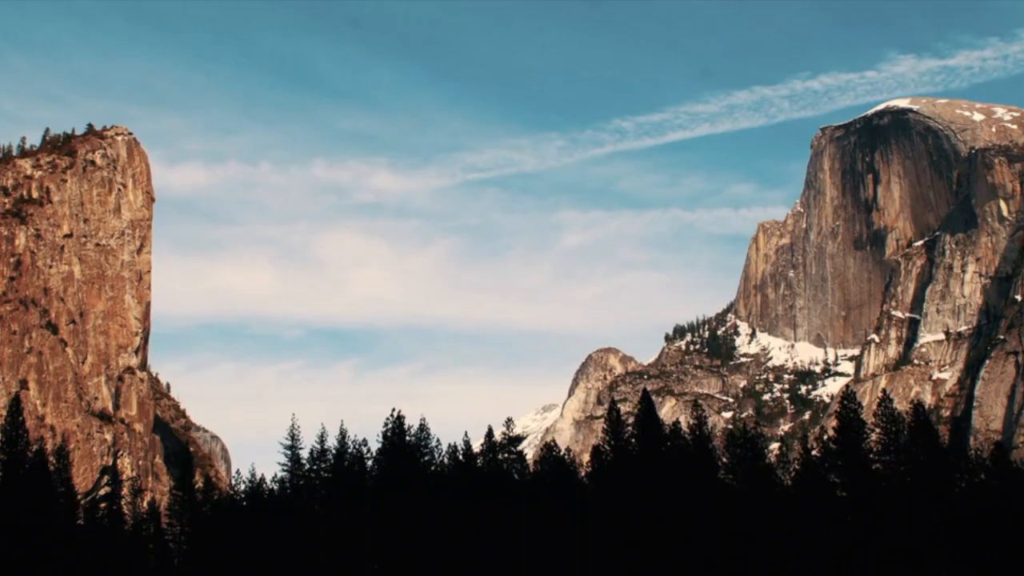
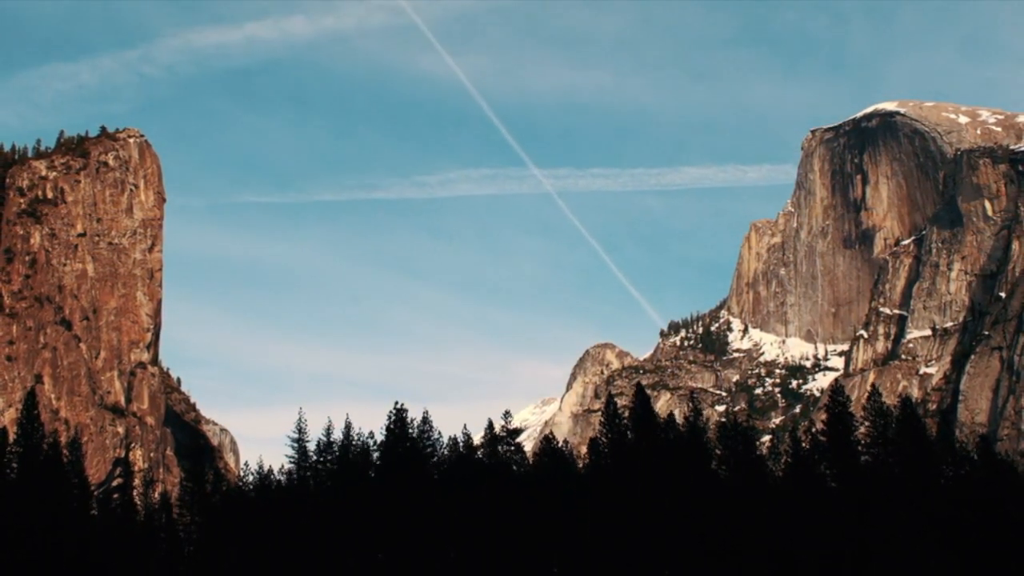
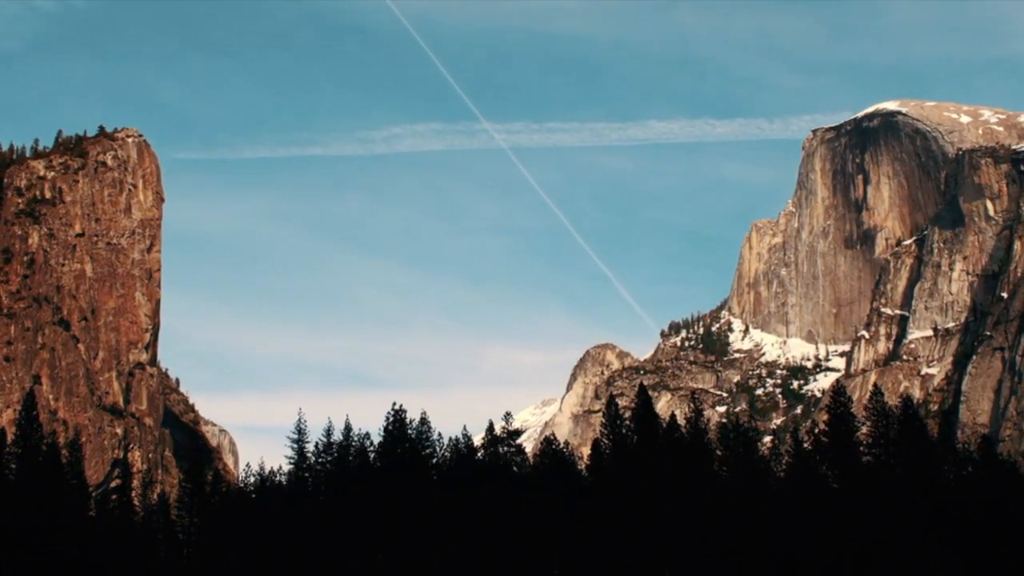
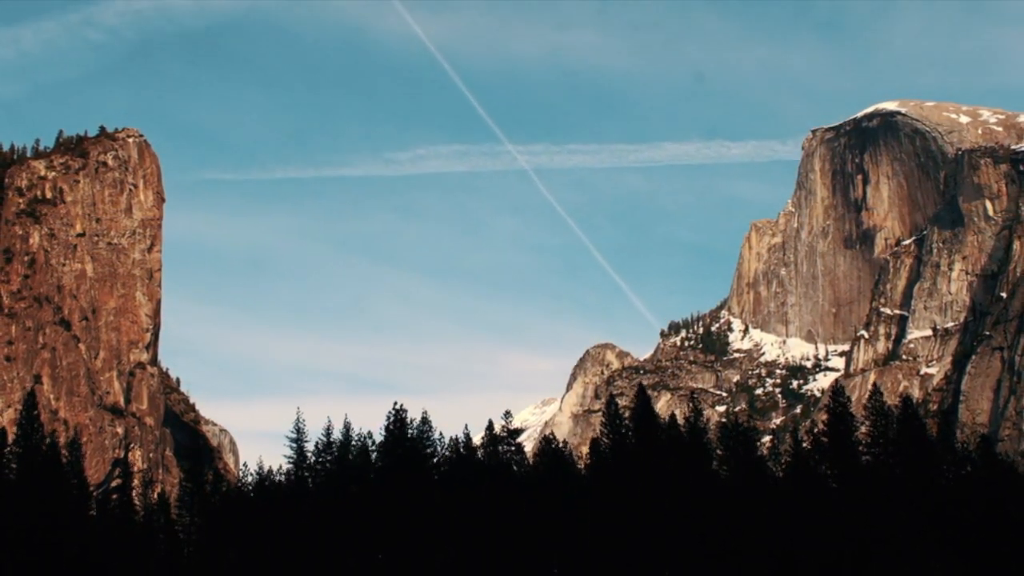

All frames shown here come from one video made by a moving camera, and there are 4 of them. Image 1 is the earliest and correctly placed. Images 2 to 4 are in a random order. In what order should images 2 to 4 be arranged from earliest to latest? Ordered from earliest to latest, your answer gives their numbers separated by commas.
3, 4, 2
